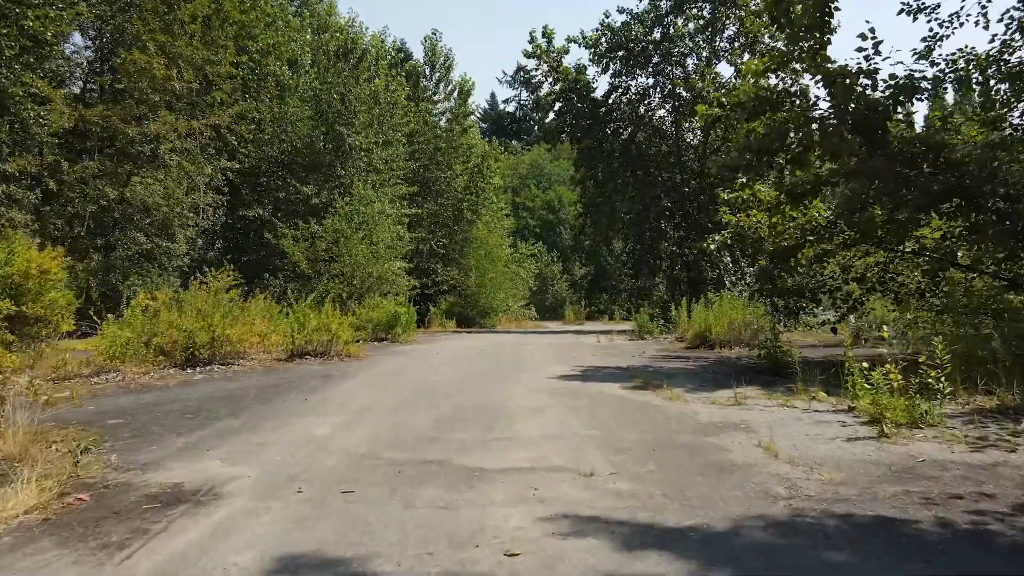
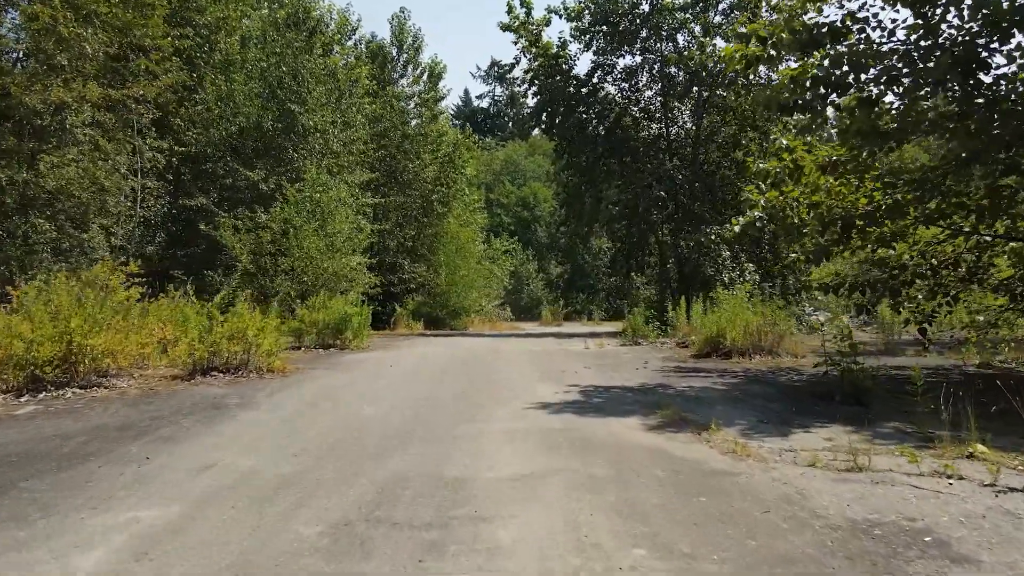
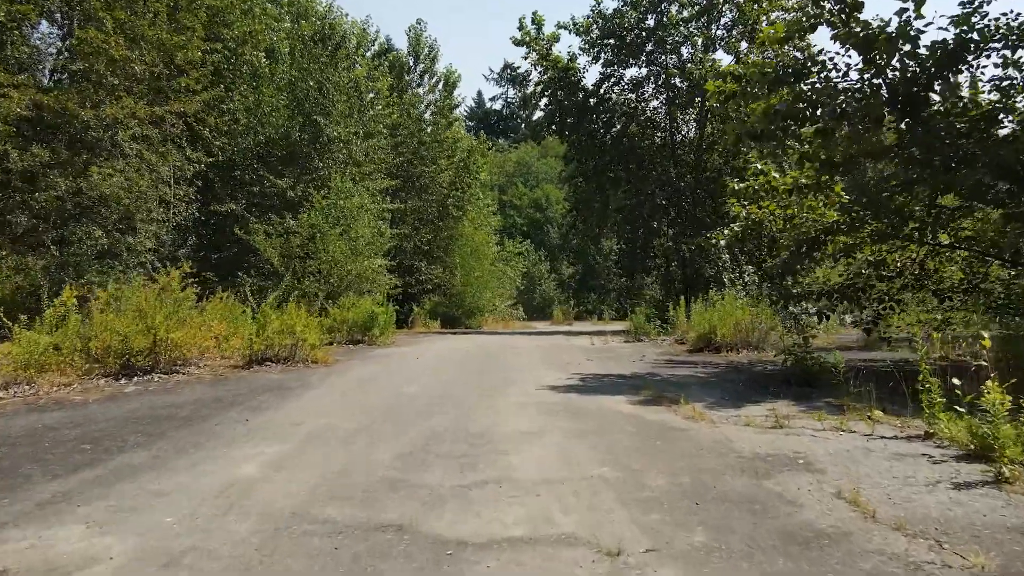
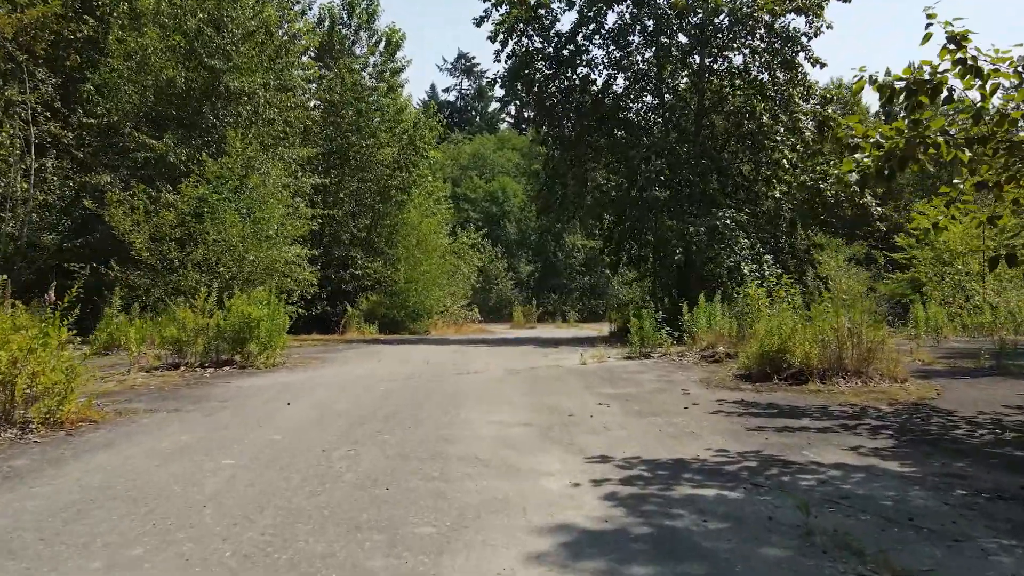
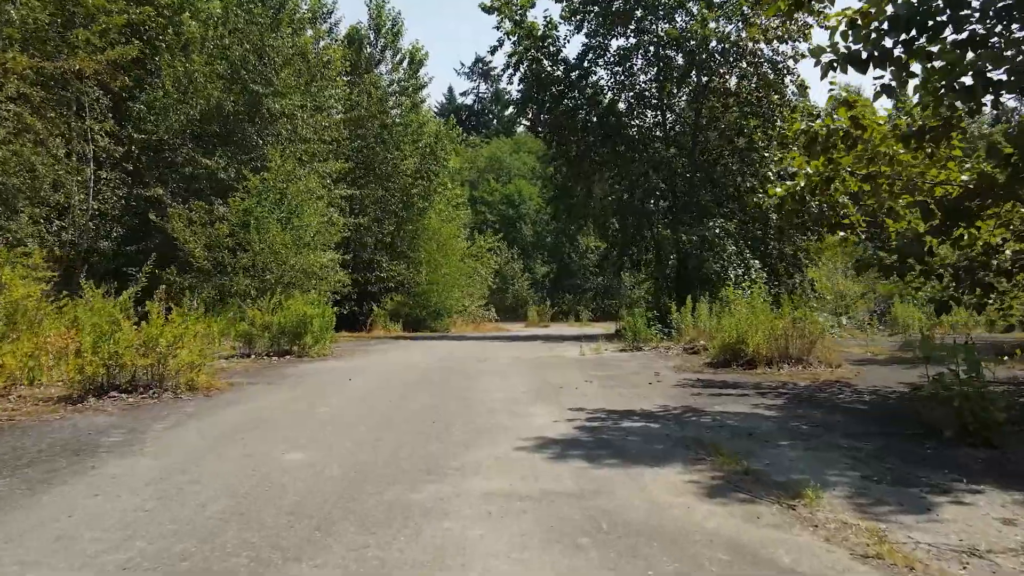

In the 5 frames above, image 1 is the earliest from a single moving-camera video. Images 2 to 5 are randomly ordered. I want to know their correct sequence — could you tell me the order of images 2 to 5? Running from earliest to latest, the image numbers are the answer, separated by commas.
3, 2, 5, 4
